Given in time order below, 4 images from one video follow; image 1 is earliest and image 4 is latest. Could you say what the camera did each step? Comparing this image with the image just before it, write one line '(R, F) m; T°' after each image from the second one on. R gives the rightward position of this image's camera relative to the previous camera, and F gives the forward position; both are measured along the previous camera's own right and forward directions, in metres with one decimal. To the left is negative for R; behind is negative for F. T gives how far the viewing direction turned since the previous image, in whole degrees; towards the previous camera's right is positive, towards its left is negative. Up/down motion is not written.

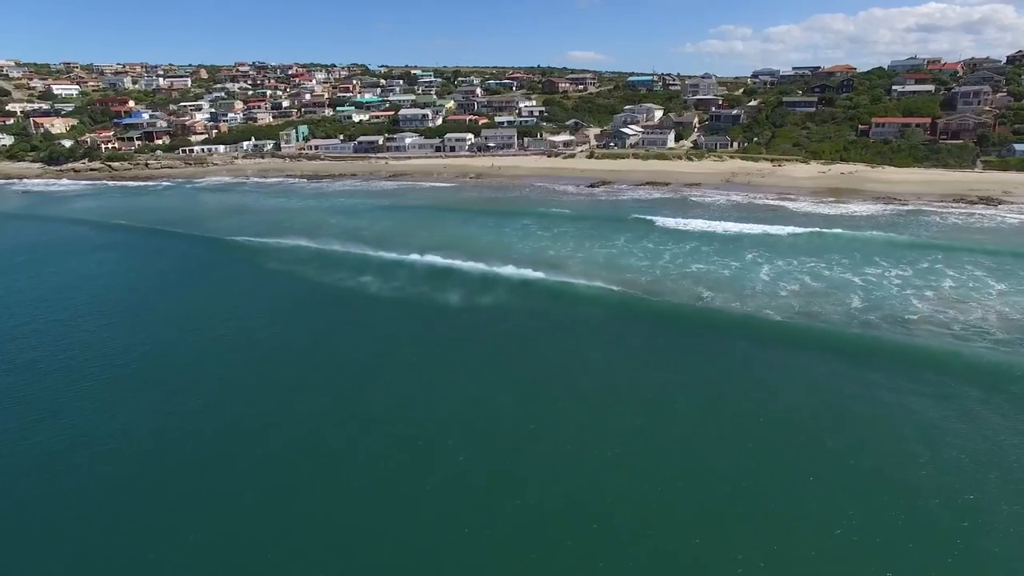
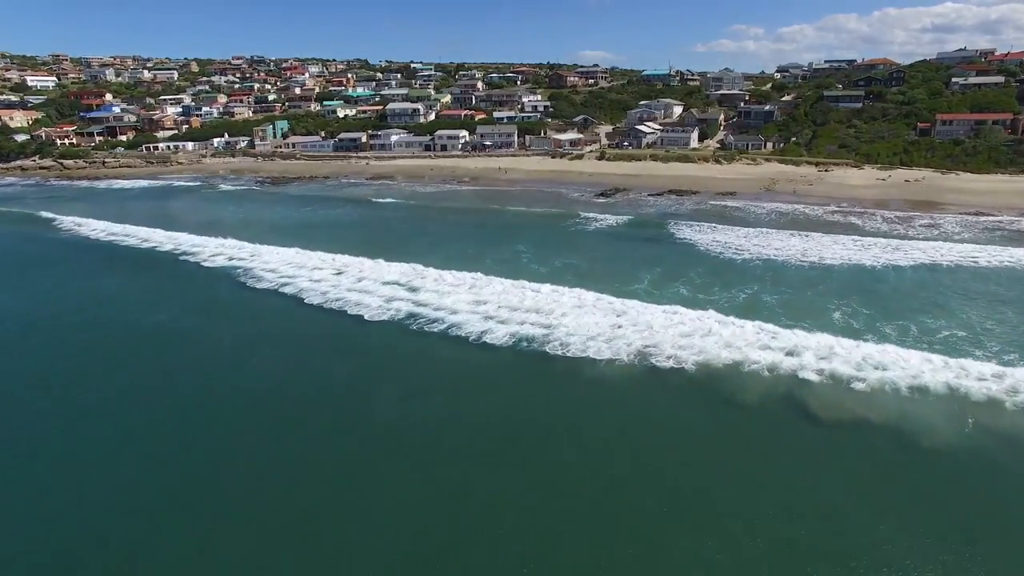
(+0.7, +7.4) m; -1°
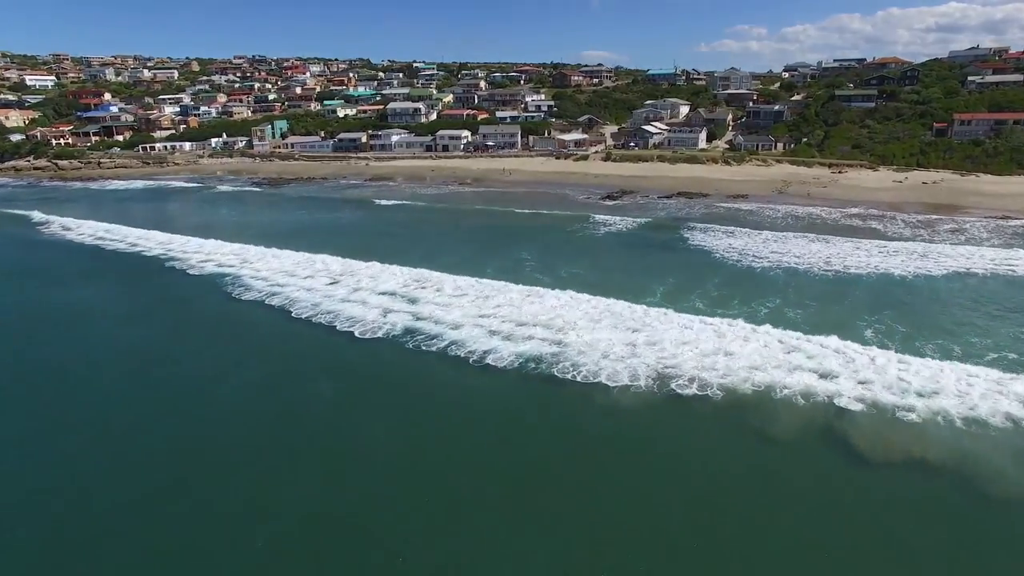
(-0.1, +1.2) m; 0°
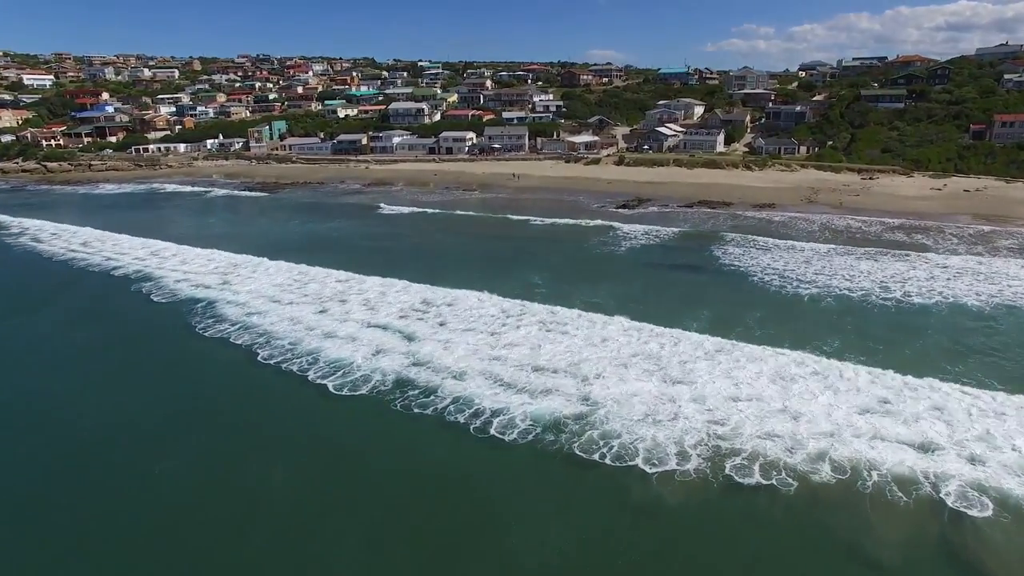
(-0.1, +2.5) m; 0°
